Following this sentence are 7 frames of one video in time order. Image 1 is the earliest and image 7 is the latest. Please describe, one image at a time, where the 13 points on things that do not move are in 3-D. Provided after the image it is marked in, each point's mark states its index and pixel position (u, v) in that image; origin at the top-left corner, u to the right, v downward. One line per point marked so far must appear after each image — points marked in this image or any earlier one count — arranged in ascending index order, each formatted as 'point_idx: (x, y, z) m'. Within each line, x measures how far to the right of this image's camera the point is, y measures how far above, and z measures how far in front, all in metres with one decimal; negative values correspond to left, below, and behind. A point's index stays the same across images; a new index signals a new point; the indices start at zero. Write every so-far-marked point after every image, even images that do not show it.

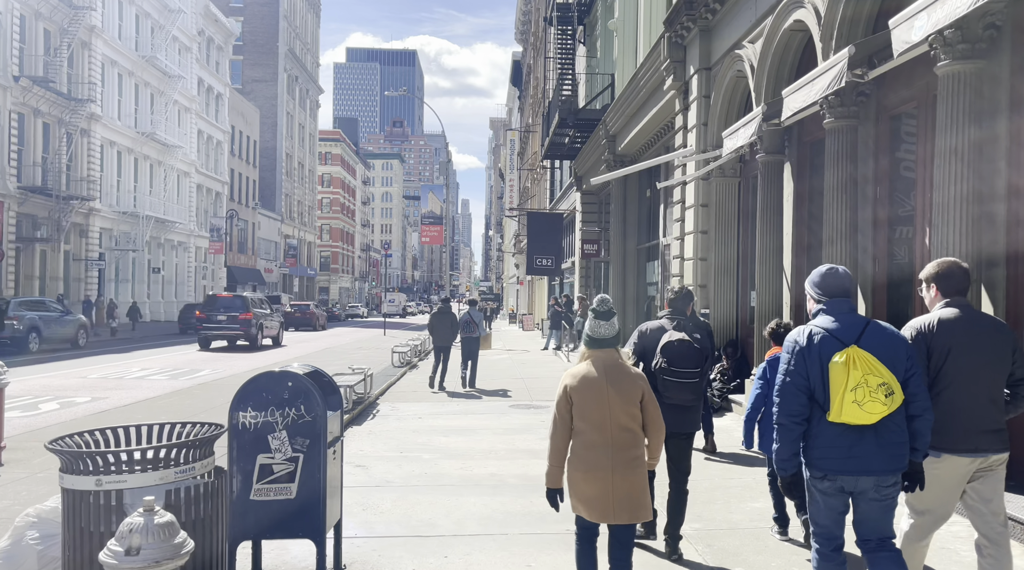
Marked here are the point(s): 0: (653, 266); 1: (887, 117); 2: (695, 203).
0: (+3.5, +0.5, +19.4) m
1: (+4.0, +1.8, +8.4) m
2: (+3.0, +1.4, +13.0) m
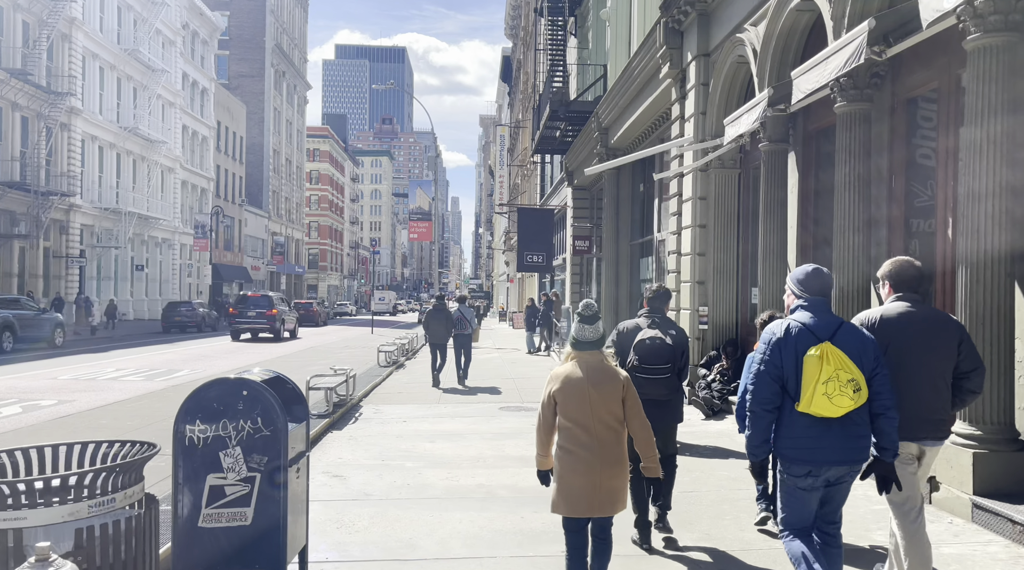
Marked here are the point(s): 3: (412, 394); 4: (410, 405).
0: (+3.2, +0.5, +18.8) m
1: (+3.9, +1.8, +7.9) m
2: (+2.8, +1.4, +12.5) m
3: (-1.8, -2.0, +14.2) m
4: (-1.7, -2.0, +12.9) m
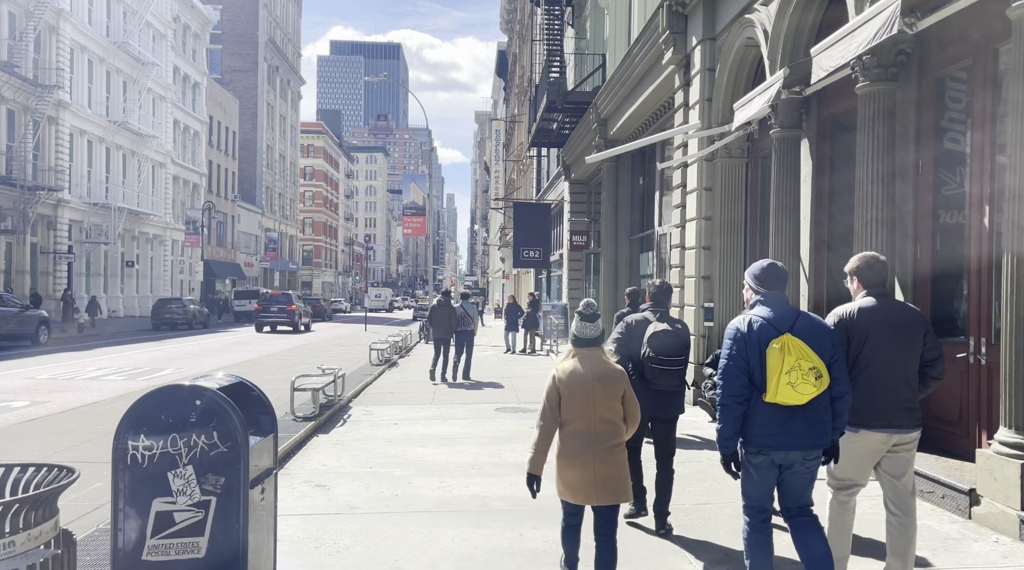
0: (+3.1, +0.6, +18.3) m
1: (+3.9, +1.9, +7.3) m
2: (+2.8, +1.5, +11.9) m
3: (-1.9, -1.9, +13.6) m
4: (-1.7, -1.9, +12.3) m
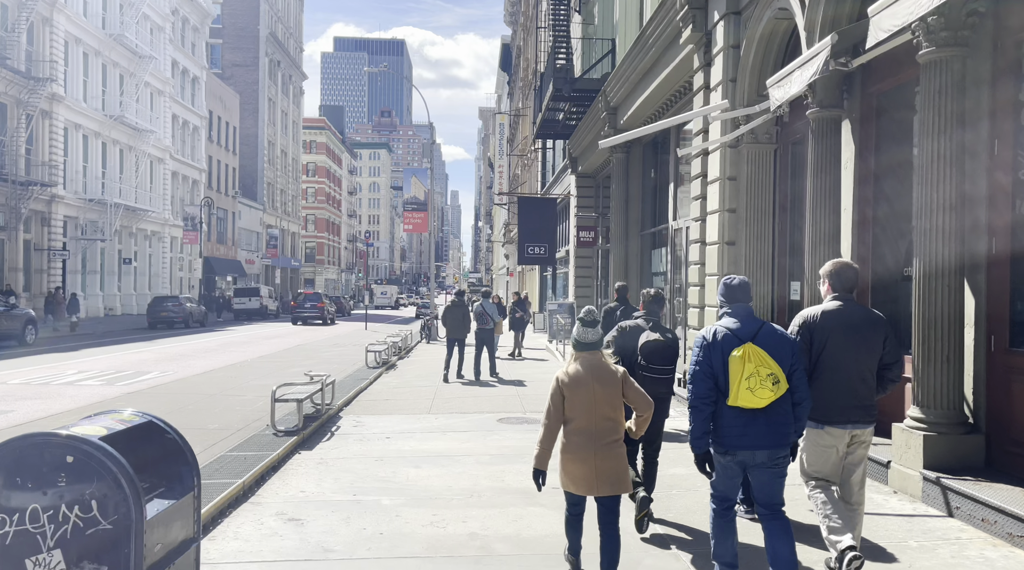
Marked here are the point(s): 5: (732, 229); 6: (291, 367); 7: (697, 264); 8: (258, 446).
0: (+3.2, +0.7, +17.2) m
1: (+3.9, +1.9, +6.2) m
2: (+2.8, +1.5, +10.8) m
3: (-1.8, -1.9, +12.6) m
4: (-1.7, -1.9, +11.2) m
5: (+3.0, +0.8, +10.6) m
6: (-4.7, -1.8, +17.1) m
7: (+2.8, +0.3, +11.8) m
8: (-2.7, -1.8, +8.6) m
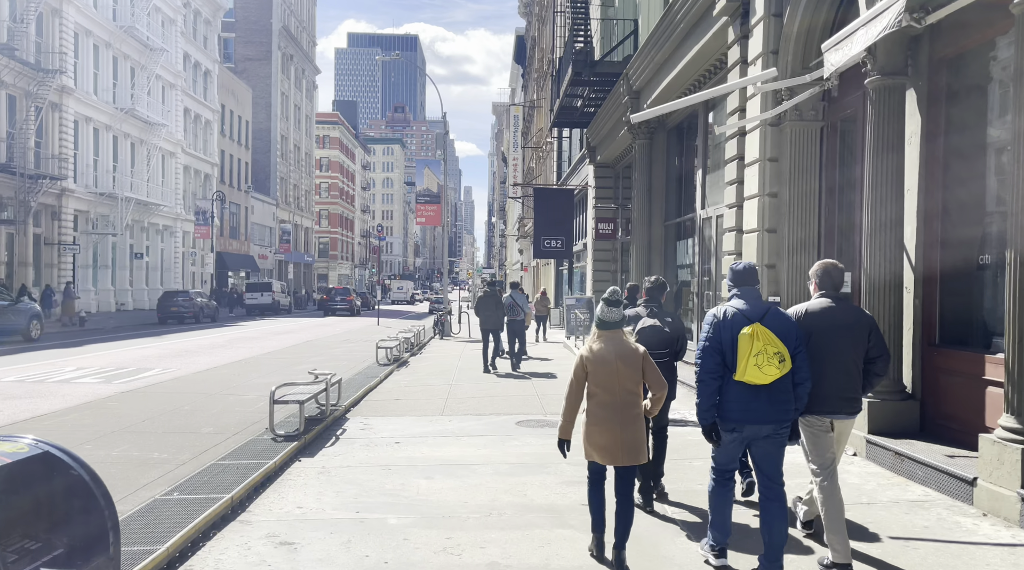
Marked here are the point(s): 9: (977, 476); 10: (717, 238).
0: (+3.6, +0.8, +16.3) m
1: (+4.1, +2.0, +5.3) m
2: (+3.1, +1.6, +9.9) m
3: (-1.5, -1.7, +11.7) m
4: (-1.4, -1.8, +10.4) m
5: (+3.2, +0.9, +9.7) m
6: (-4.4, -1.6, +16.3) m
7: (+3.0, +0.4, +10.9) m
8: (-2.5, -1.7, +7.8) m
9: (+3.4, -1.4, +5.8) m
10: (+3.6, +0.9, +13.7) m
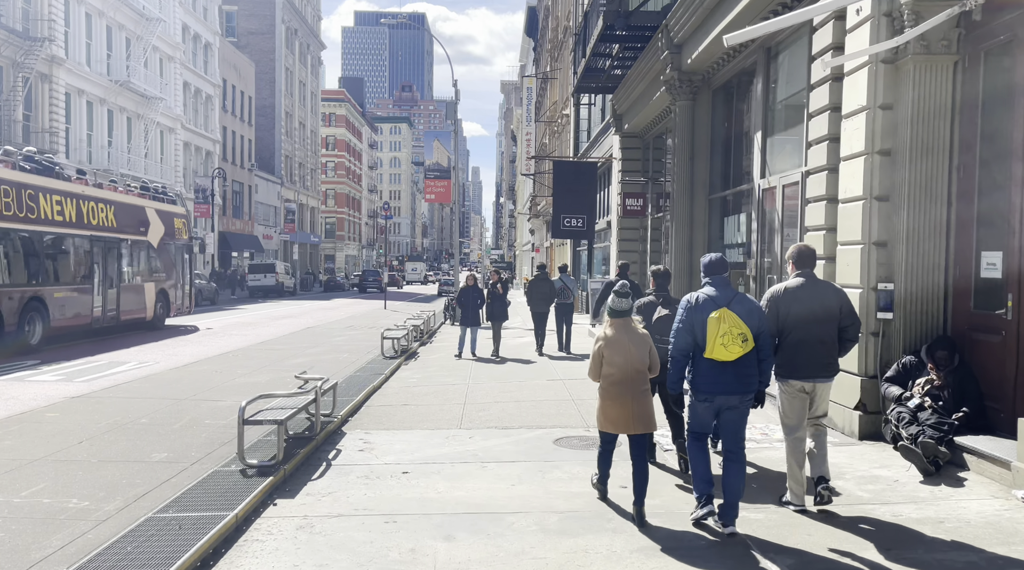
0: (+4.0, +1.1, +14.1) m
1: (+4.4, +2.0, +3.1) m
2: (+3.5, +1.8, +7.7) m
3: (-1.1, -1.5, +9.7) m
4: (-1.0, -1.6, +8.4) m
5: (+3.6, +1.0, +7.6) m
6: (-4.0, -1.3, +14.3) m
7: (+3.4, +0.6, +8.7) m
8: (-2.2, -1.5, +5.8) m
9: (+3.7, -1.3, +3.7) m
10: (+4.0, +1.1, +11.6) m
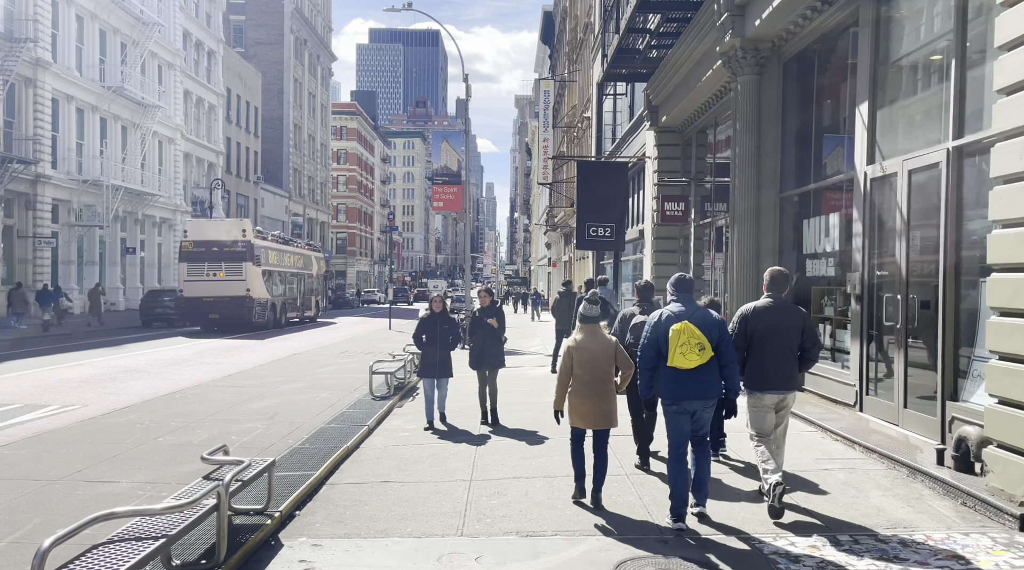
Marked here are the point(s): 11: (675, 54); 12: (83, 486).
0: (+4.3, +0.8, +11.0) m
1: (+4.5, +1.9, 0.0) m
2: (+3.7, +1.6, +4.6) m
3: (-0.9, -1.7, +6.6) m
4: (-0.8, -1.8, +5.3) m
5: (+3.8, +0.9, +4.4) m
6: (-3.6, -1.6, +11.2) m
7: (+3.6, +0.4, +5.6) m
8: (-2.0, -1.7, +2.7) m
9: (+3.8, -1.4, +0.5) m
10: (+4.3, +0.9, +8.4) m
11: (+3.2, +4.6, +15.5) m
12: (-3.5, -1.6, +6.4) m
